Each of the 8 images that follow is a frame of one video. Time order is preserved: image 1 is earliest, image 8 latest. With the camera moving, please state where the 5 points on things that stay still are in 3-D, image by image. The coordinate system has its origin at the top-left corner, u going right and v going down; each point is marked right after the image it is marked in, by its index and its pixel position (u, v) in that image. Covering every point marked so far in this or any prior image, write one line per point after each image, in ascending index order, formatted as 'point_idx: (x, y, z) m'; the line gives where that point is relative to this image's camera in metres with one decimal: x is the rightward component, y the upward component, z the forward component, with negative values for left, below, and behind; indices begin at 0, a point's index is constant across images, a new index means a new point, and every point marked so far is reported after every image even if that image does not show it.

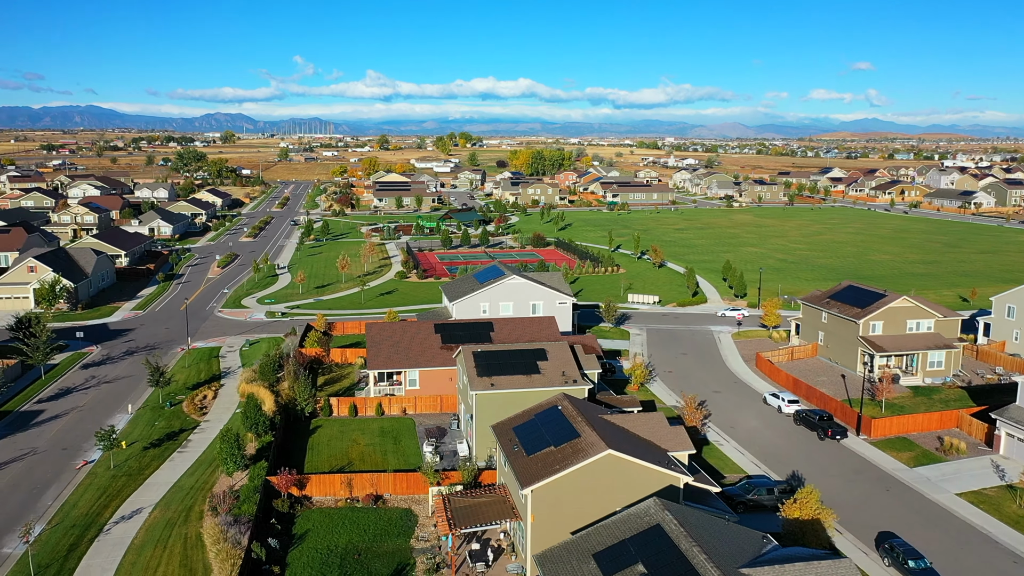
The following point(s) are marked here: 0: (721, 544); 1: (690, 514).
0: (+4.4, -5.3, +16.8) m
1: (+4.0, -5.1, +18.1) m
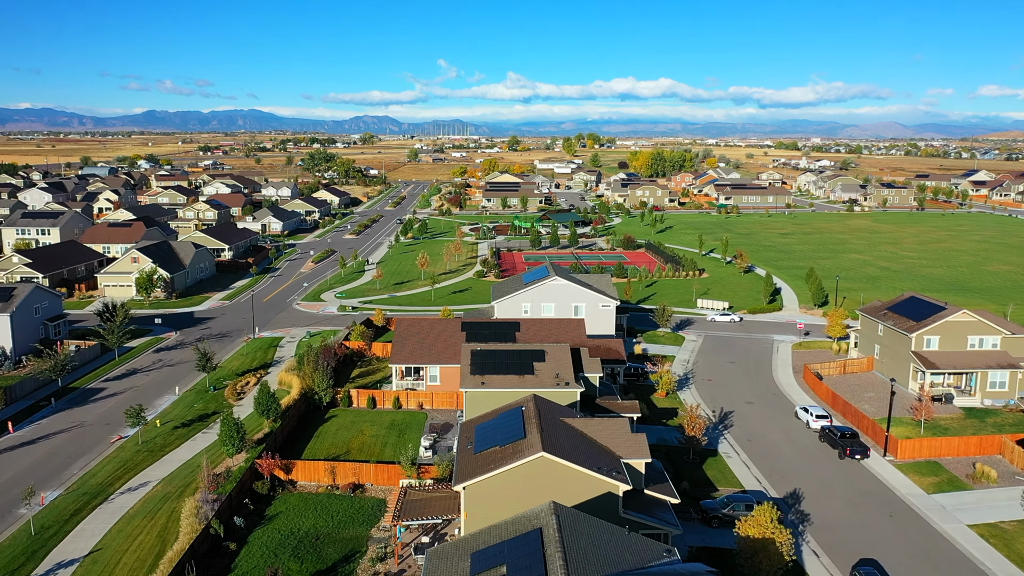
0: (+1.8, -5.4, +16.5) m
1: (+1.6, -5.2, +17.9) m
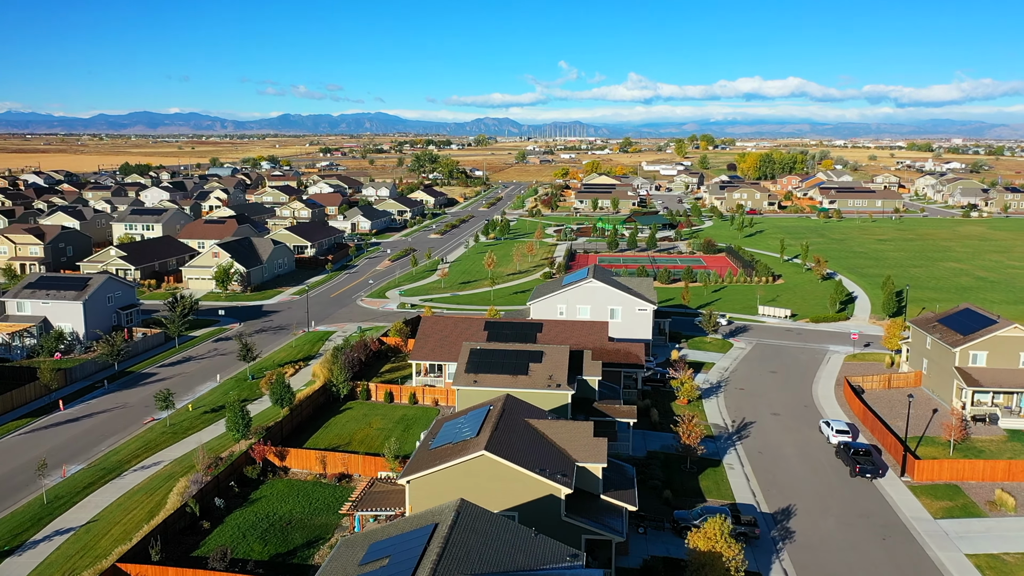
0: (-0.5, -5.4, +16.6) m
1: (-0.5, -5.2, +18.0) m
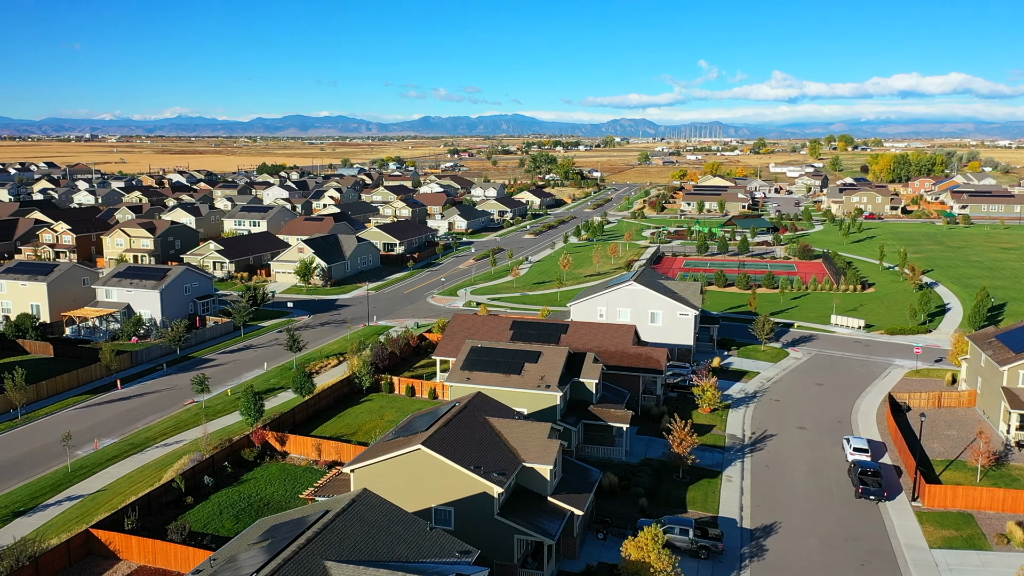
0: (-3.1, -5.4, +17.1) m
1: (-2.9, -5.1, +18.5) m
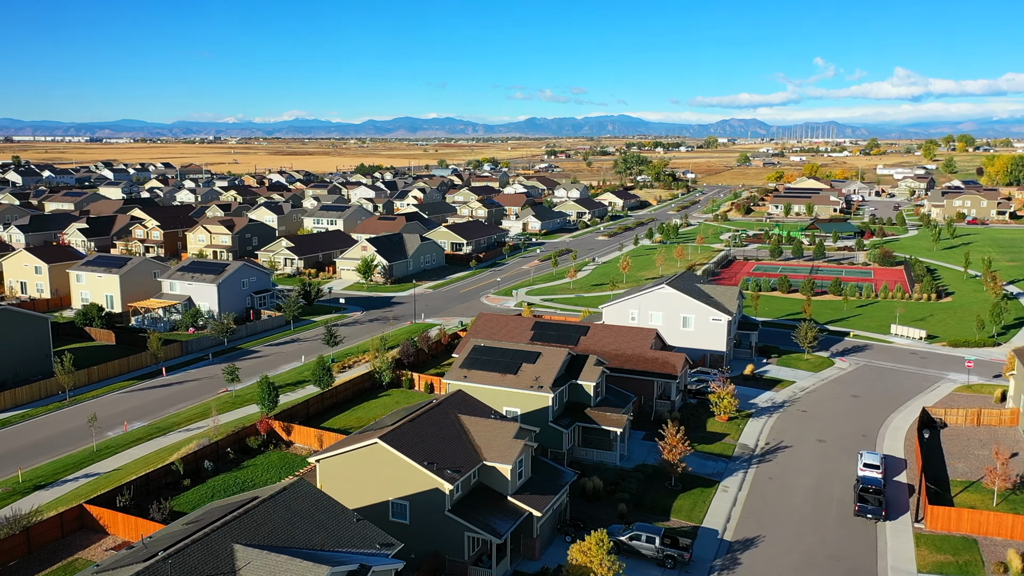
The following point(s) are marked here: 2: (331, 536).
0: (-5.0, -5.3, +17.7) m
1: (-4.7, -5.0, +19.1) m
2: (-4.1, -5.5, +18.1) m
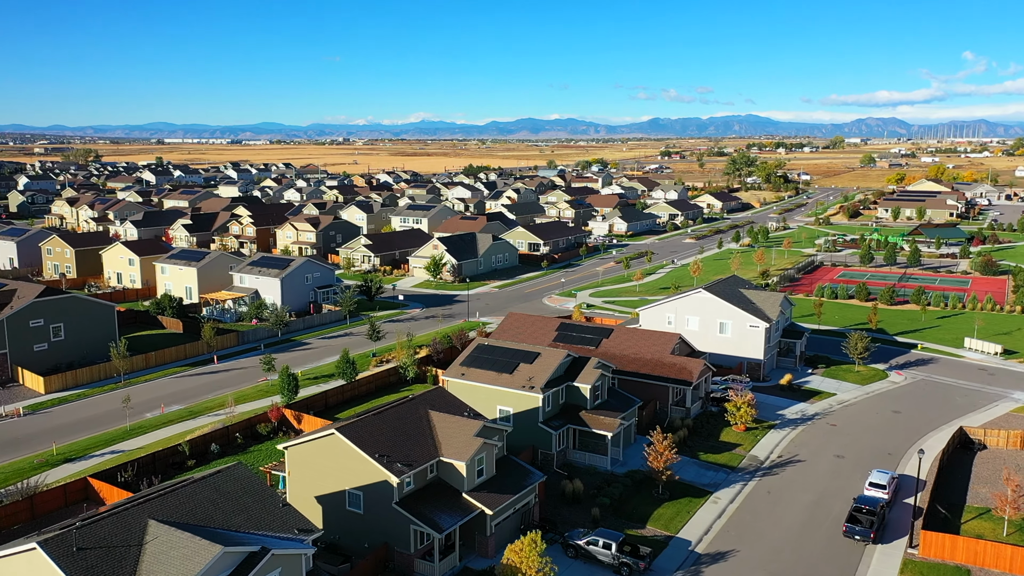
0: (-7.1, -5.1, +18.7) m
1: (-6.6, -4.9, +20.0) m
2: (-6.1, -5.4, +19.0) m
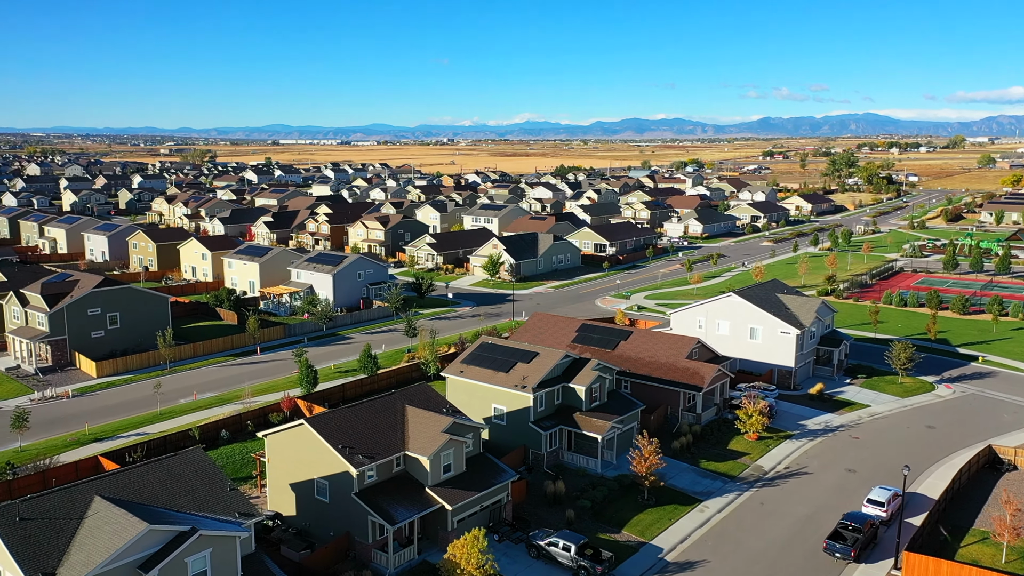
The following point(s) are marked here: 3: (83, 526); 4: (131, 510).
0: (-8.8, -4.9, +19.8) m
1: (-8.1, -4.7, +21.1) m
2: (-7.8, -5.2, +20.0) m
3: (-9.6, -5.3, +18.1) m
4: (-8.7, -5.0, +18.4) m
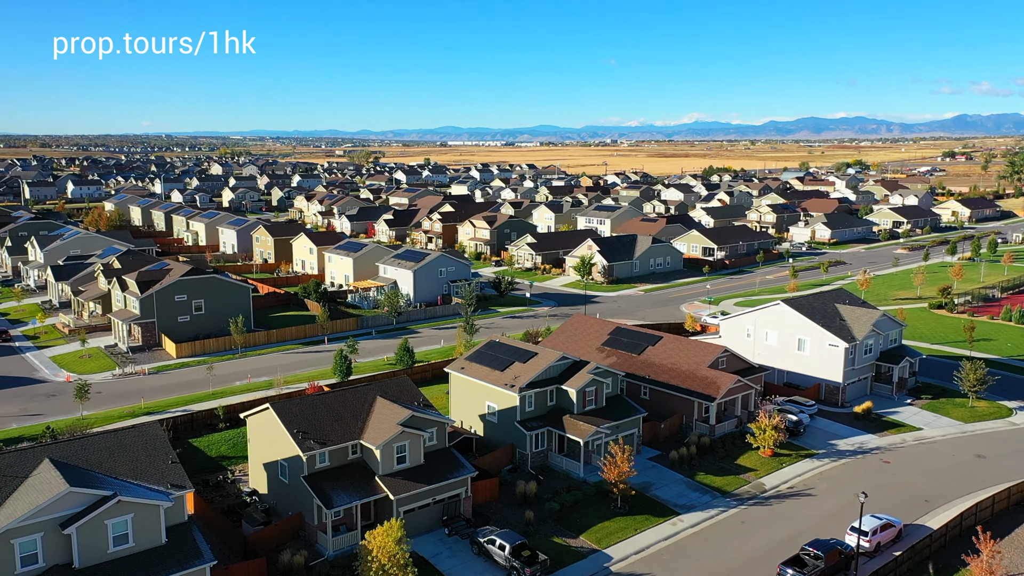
0: (-11.2, -4.6, +22.0) m
1: (-10.2, -4.4, +23.0) m
2: (-10.2, -4.9, +21.9) m
3: (-12.2, -4.9, +20.4) m
4: (-11.3, -4.7, +20.5) m
